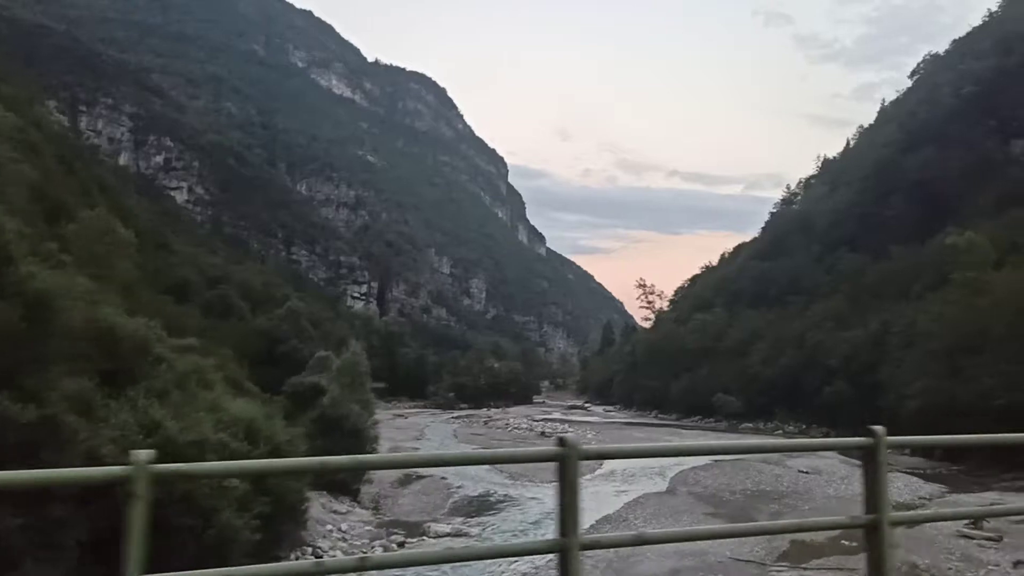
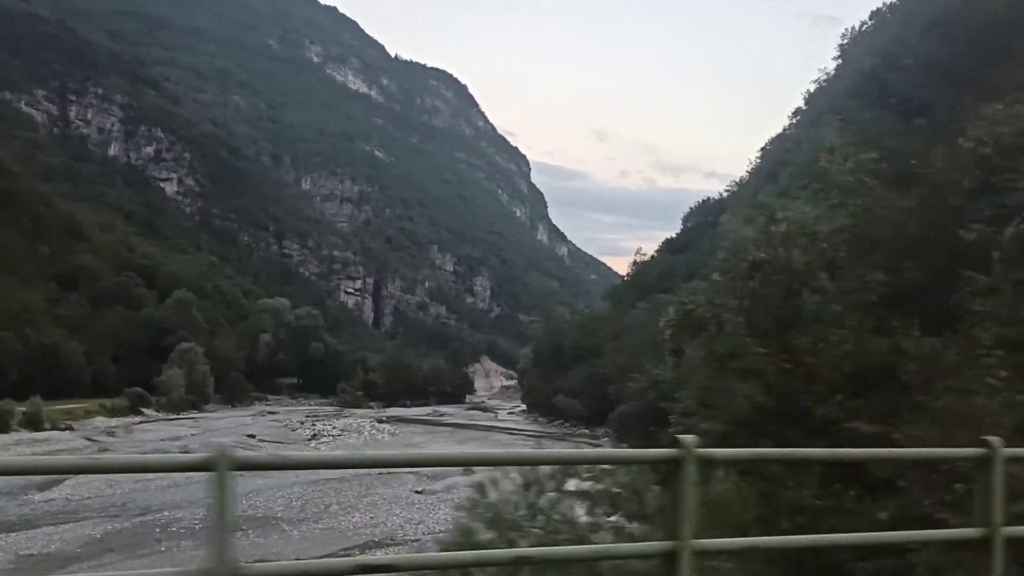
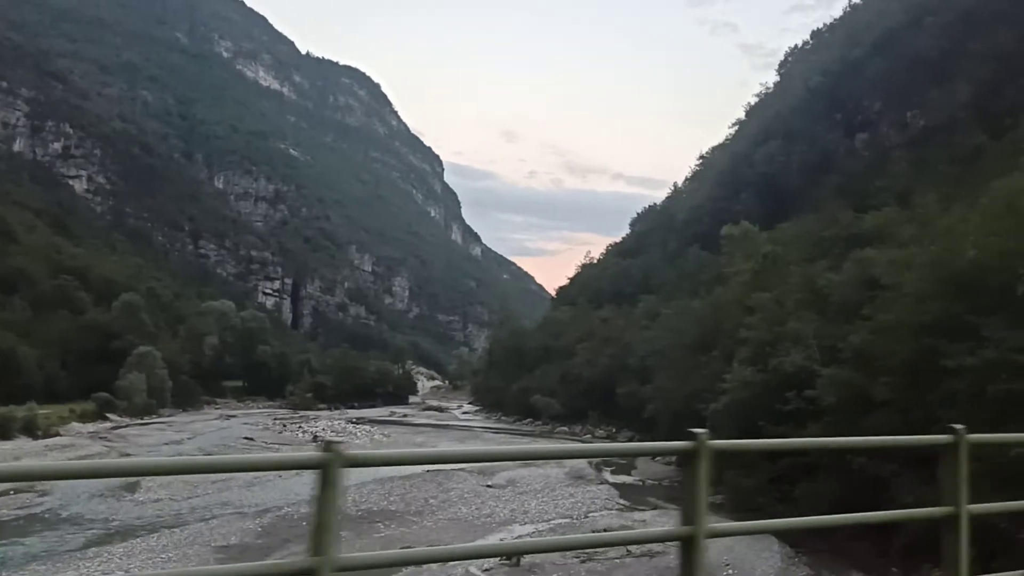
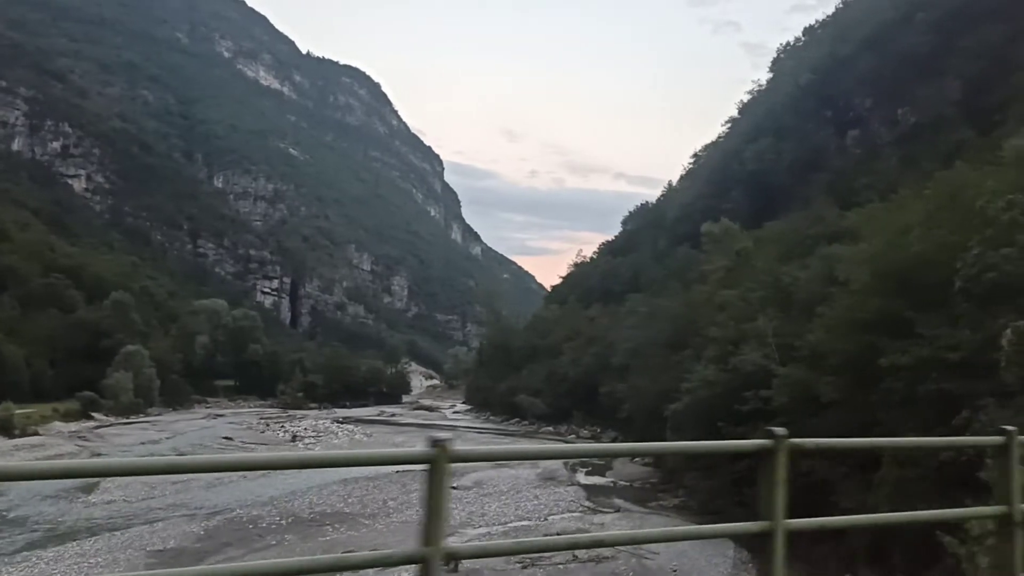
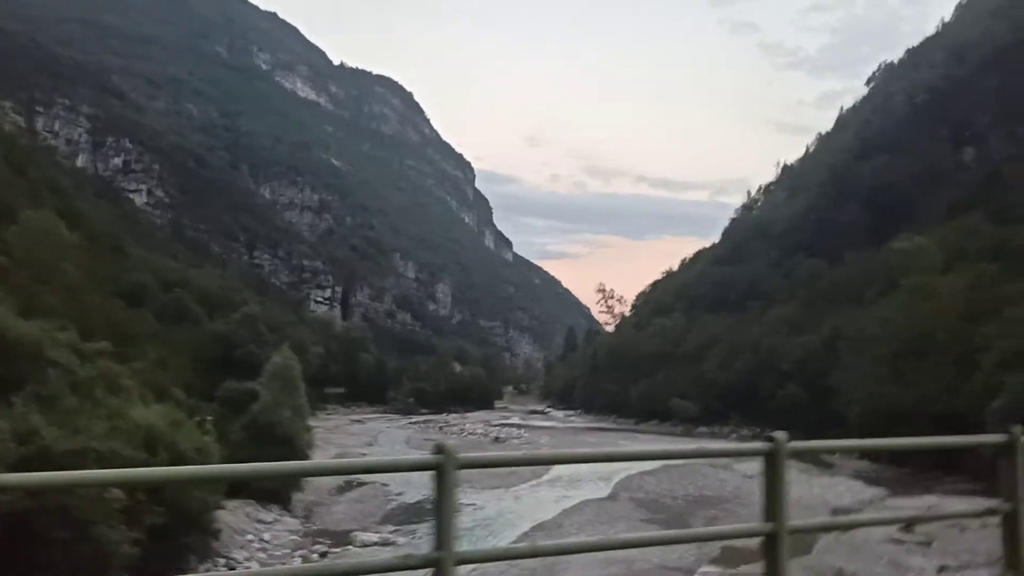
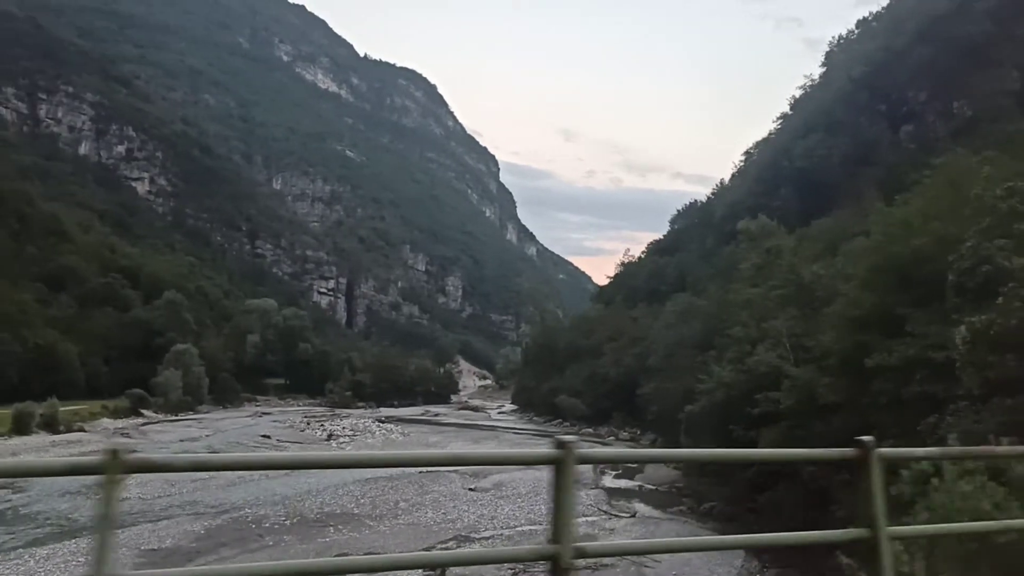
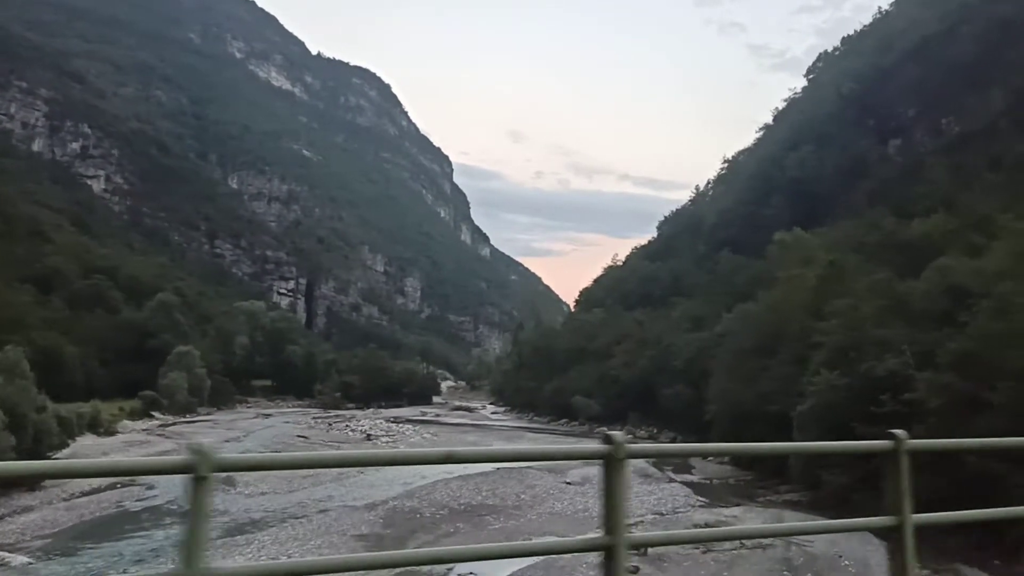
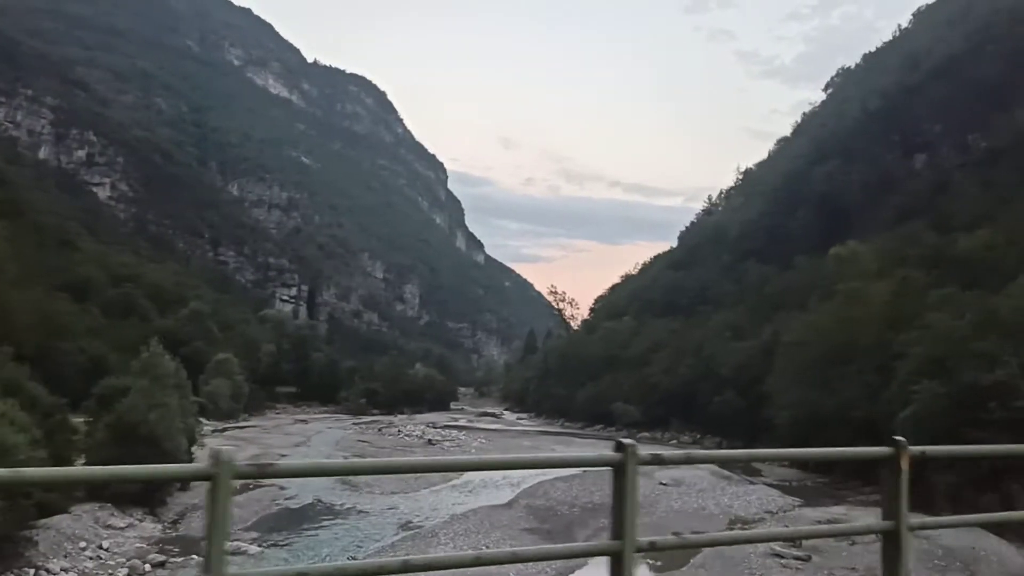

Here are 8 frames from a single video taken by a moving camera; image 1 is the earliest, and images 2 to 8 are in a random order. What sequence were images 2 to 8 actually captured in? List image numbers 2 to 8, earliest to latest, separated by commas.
5, 8, 7, 3, 4, 6, 2
